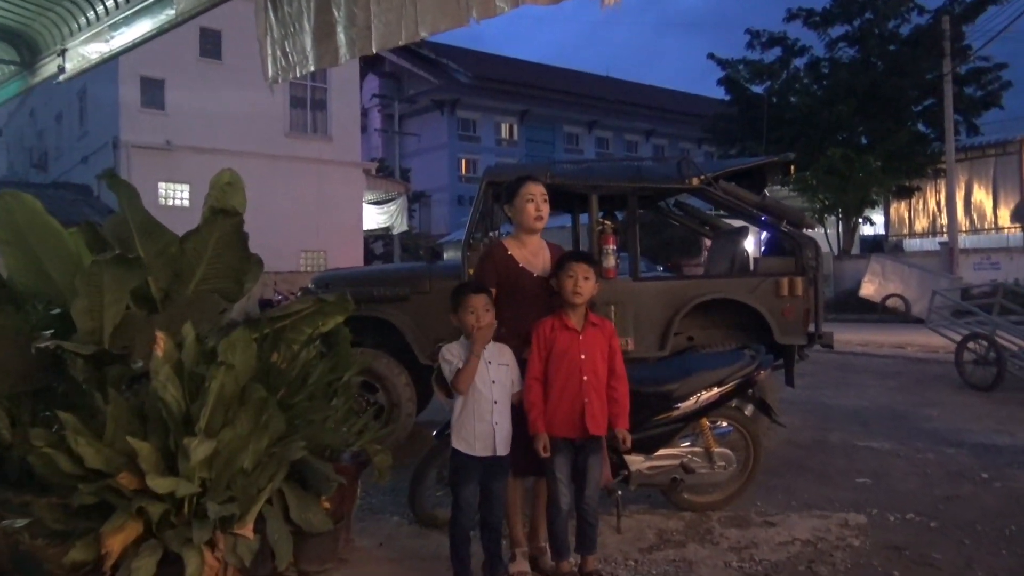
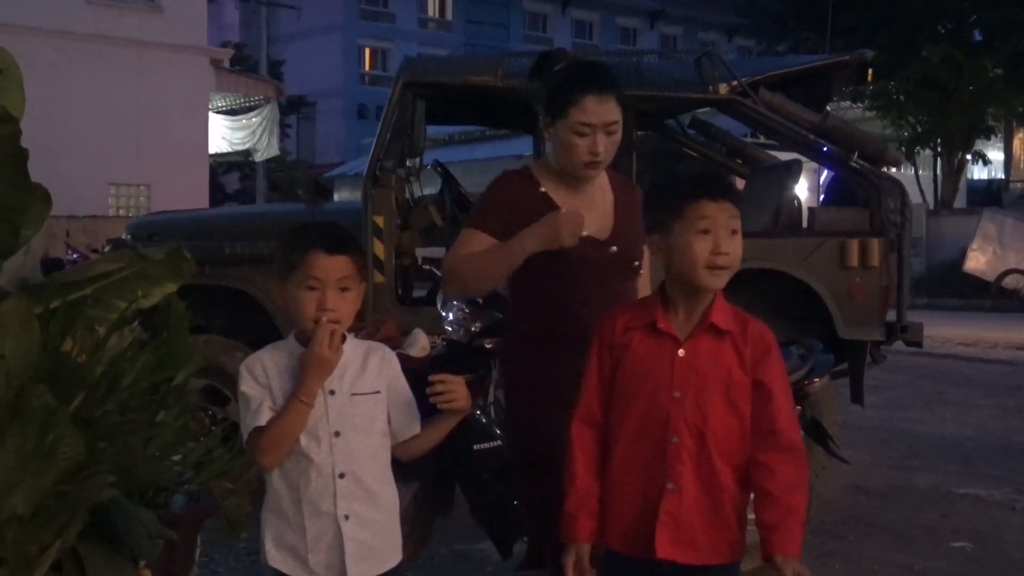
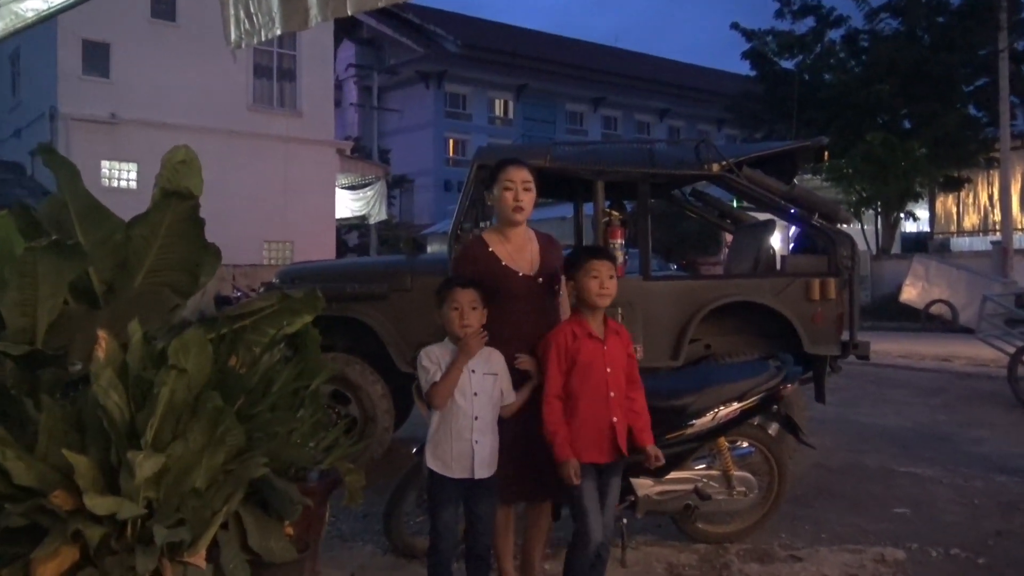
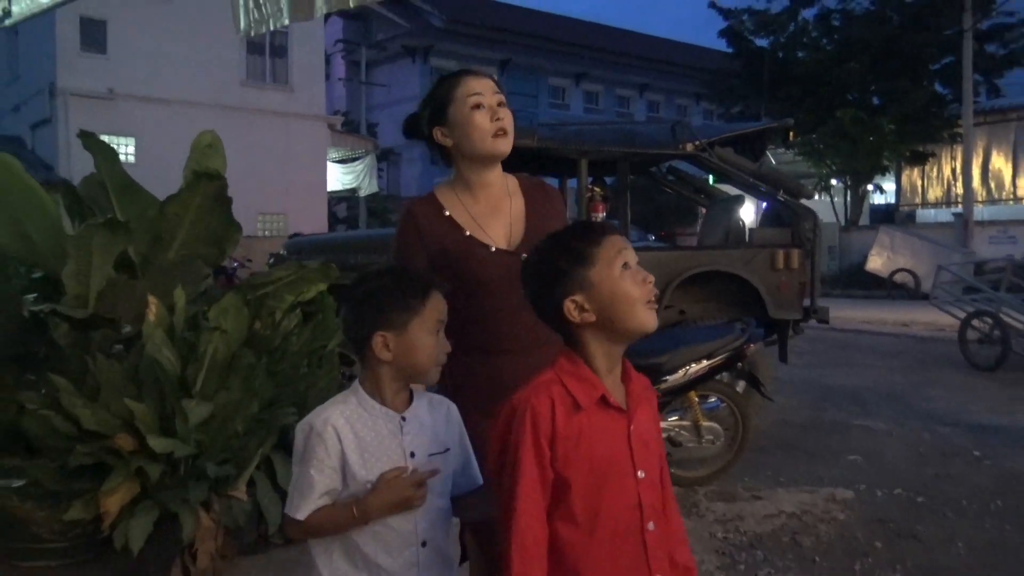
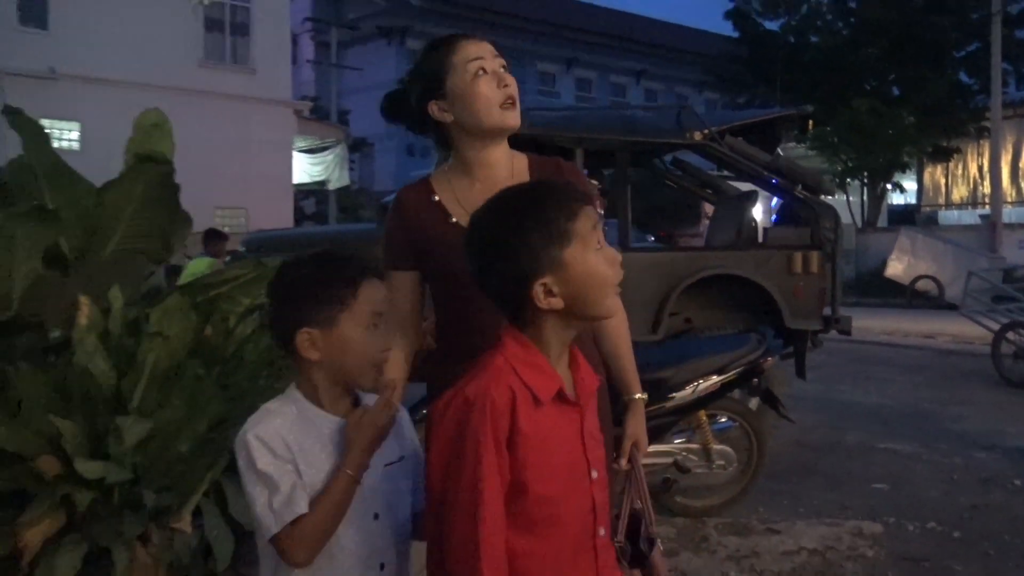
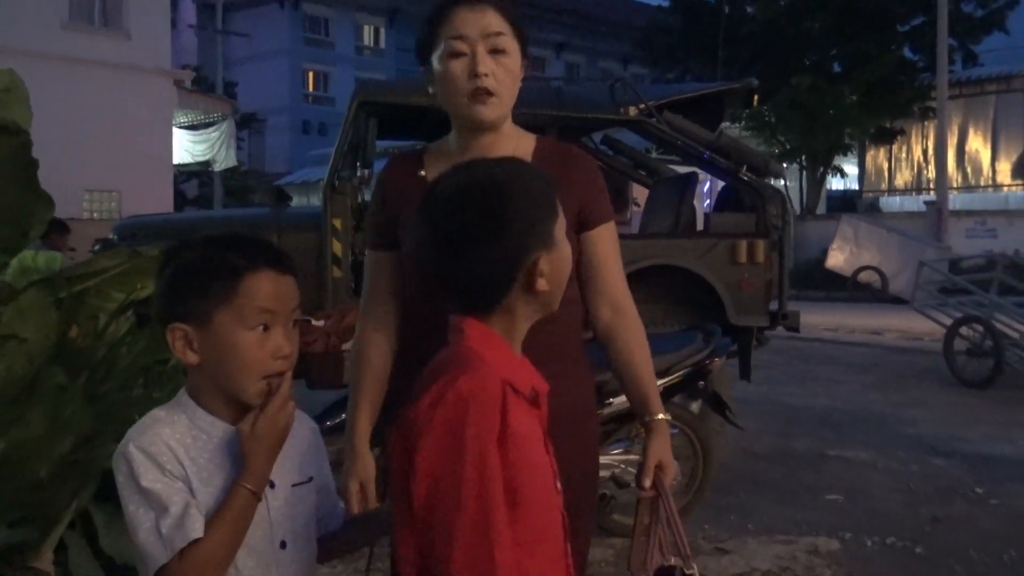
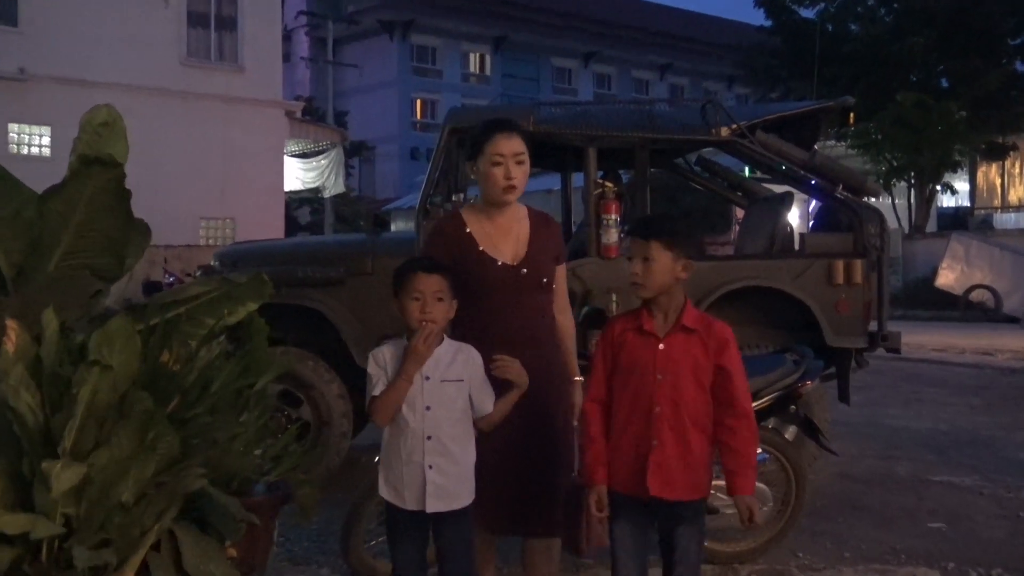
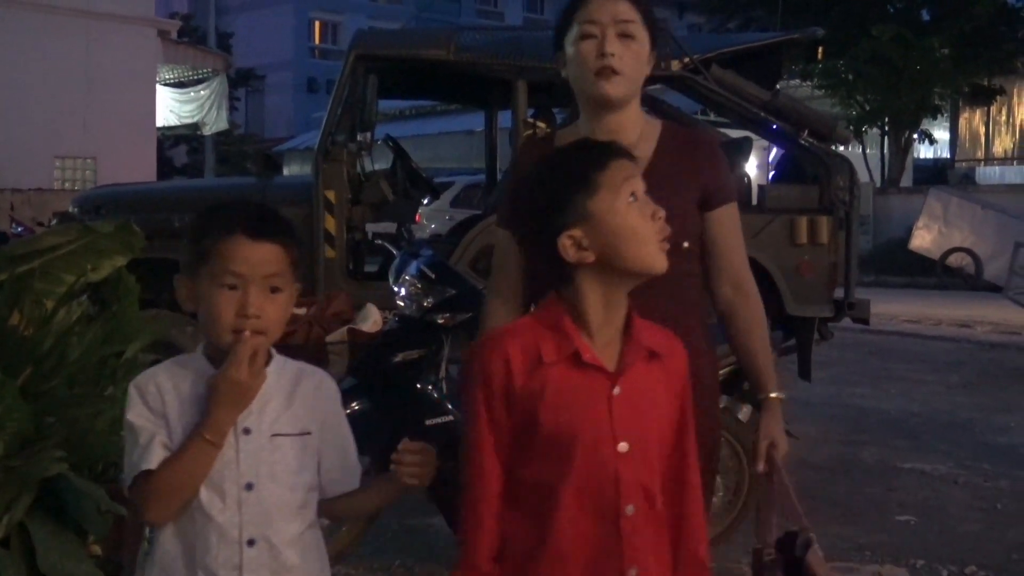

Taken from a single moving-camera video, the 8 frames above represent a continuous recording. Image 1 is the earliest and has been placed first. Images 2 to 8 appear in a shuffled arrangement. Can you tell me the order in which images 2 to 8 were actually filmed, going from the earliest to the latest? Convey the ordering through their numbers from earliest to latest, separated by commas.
3, 7, 2, 8, 6, 5, 4
